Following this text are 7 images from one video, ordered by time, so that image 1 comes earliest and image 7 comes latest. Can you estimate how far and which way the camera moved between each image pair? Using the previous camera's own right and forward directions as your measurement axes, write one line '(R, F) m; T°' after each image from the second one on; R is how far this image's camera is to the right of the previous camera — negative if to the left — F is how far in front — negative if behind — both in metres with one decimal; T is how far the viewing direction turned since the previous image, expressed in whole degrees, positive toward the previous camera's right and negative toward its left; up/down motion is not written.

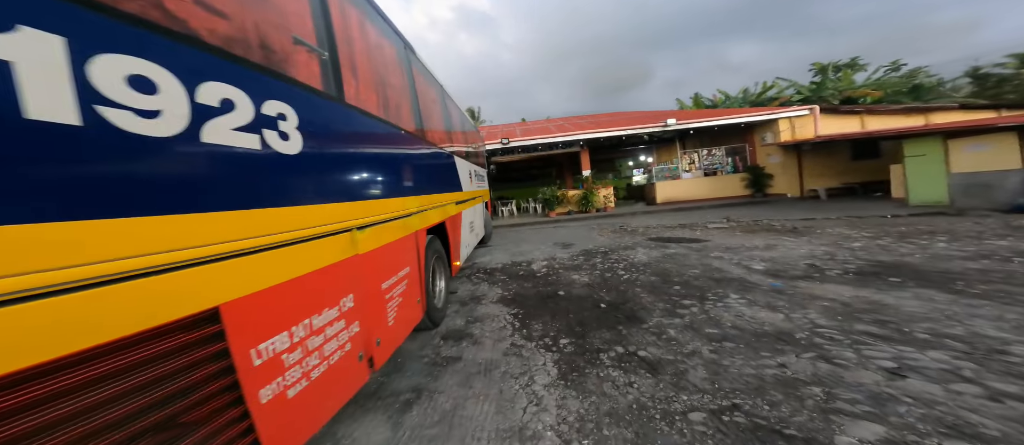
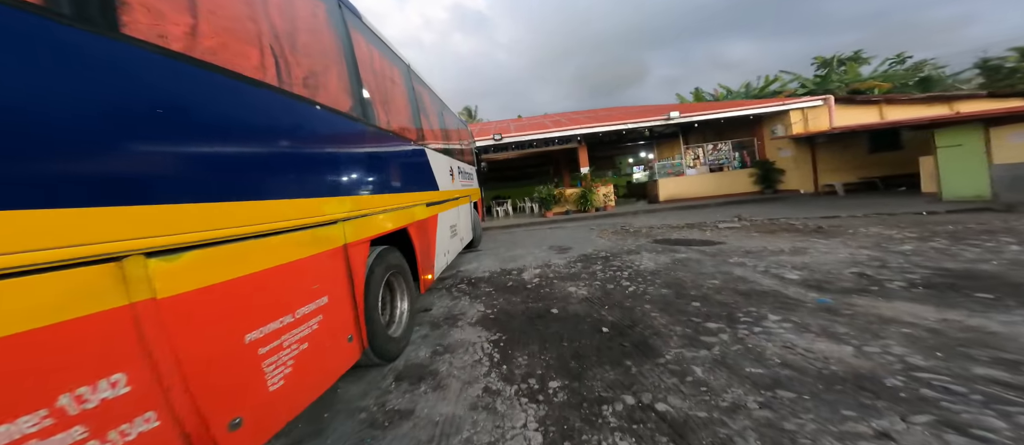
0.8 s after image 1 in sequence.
(+0.2, +0.9) m; 0°
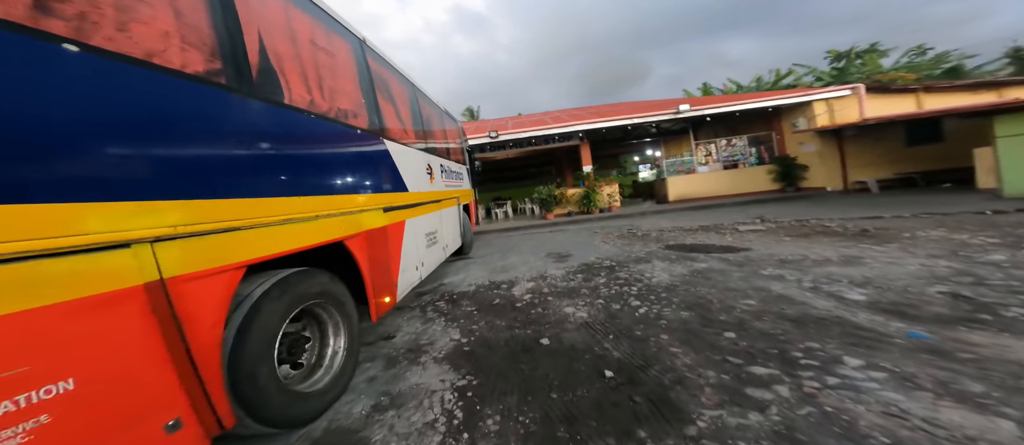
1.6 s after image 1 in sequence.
(+0.3, +0.9) m; -1°
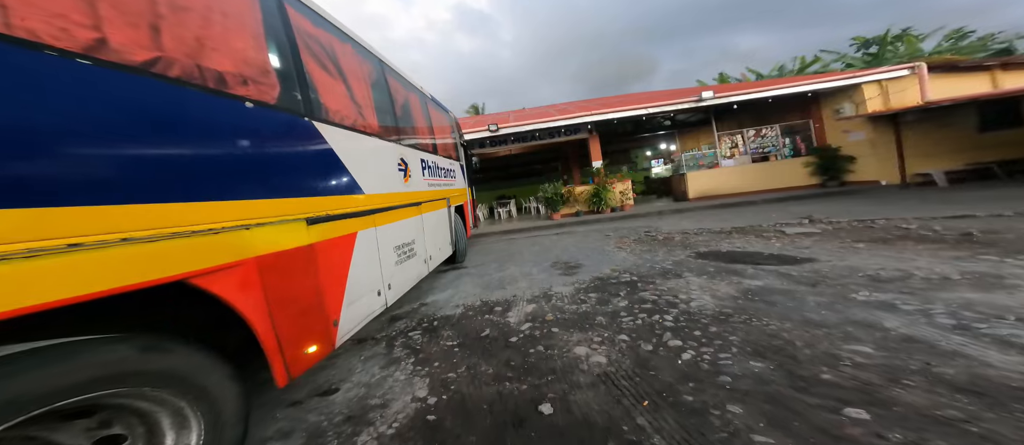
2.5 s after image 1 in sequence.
(+0.2, +1.1) m; -1°
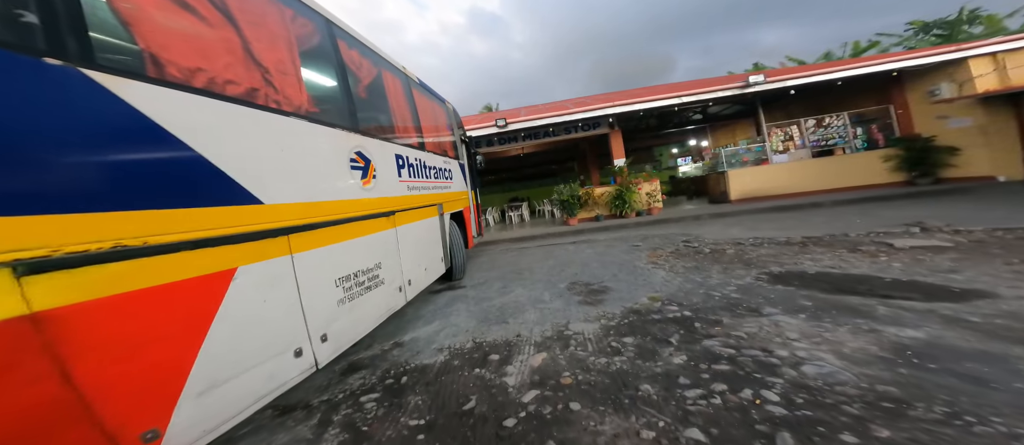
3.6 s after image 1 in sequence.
(+0.2, +1.3) m; -3°
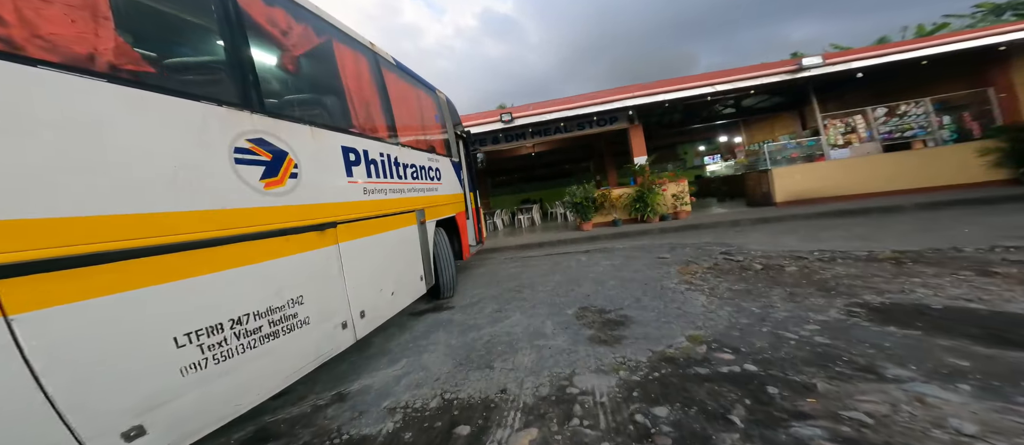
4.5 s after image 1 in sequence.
(+0.3, +1.0) m; -3°
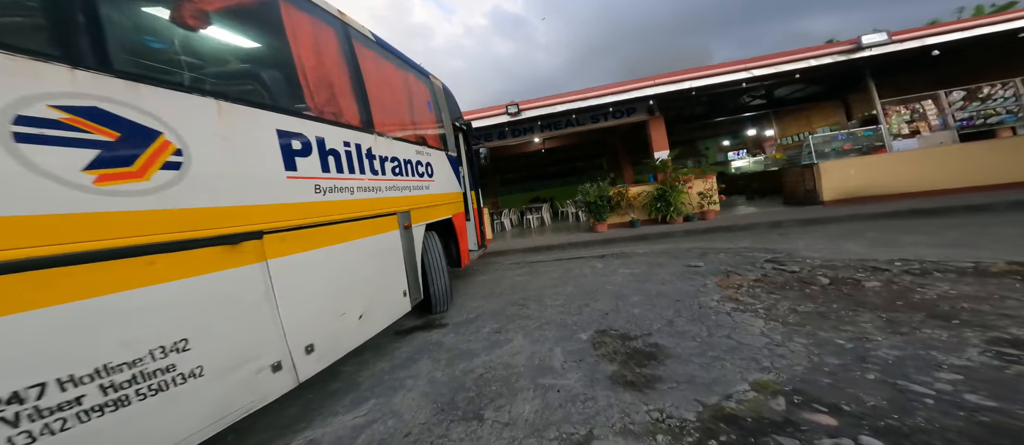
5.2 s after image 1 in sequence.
(+0.1, +0.7) m; -2°
